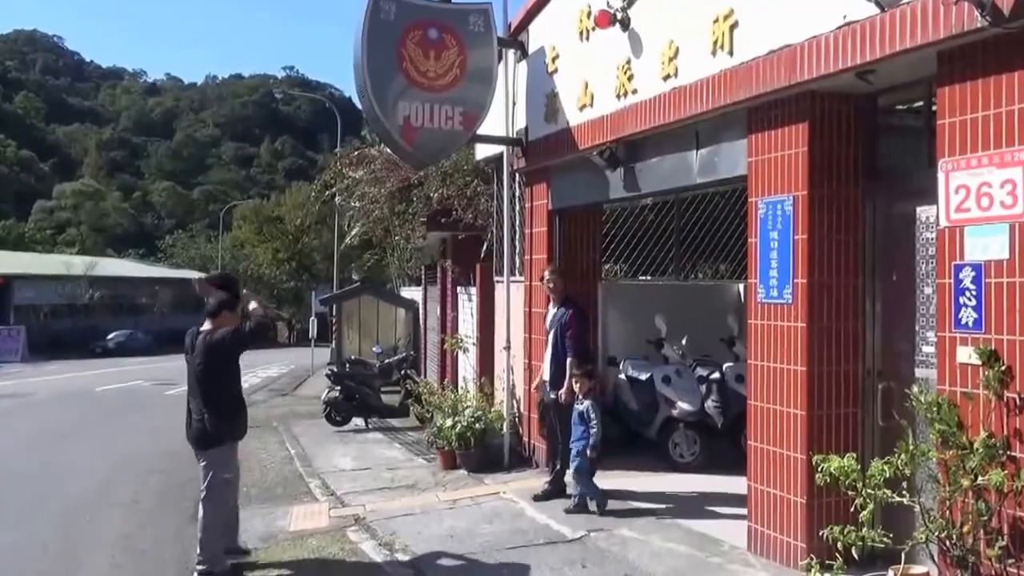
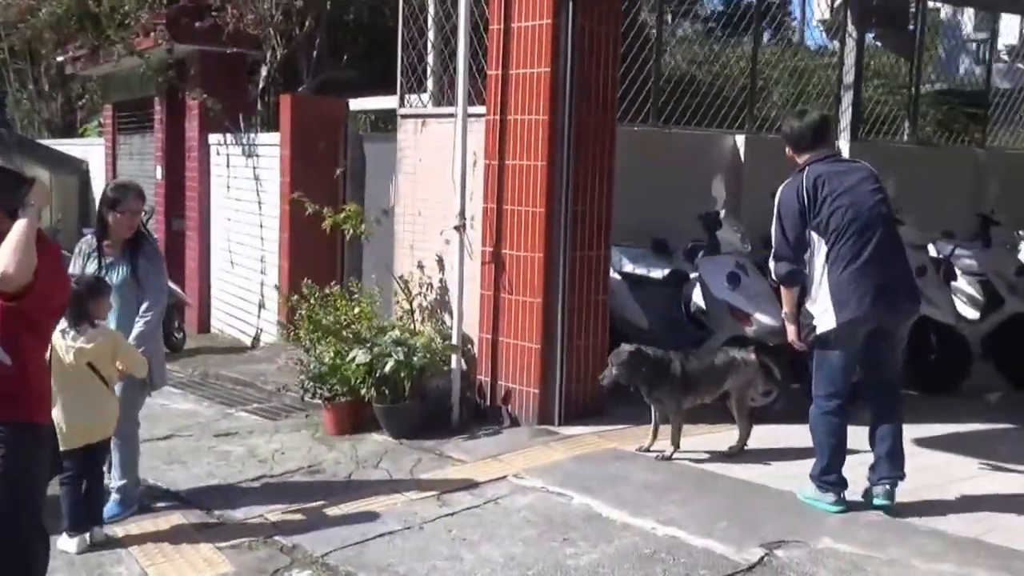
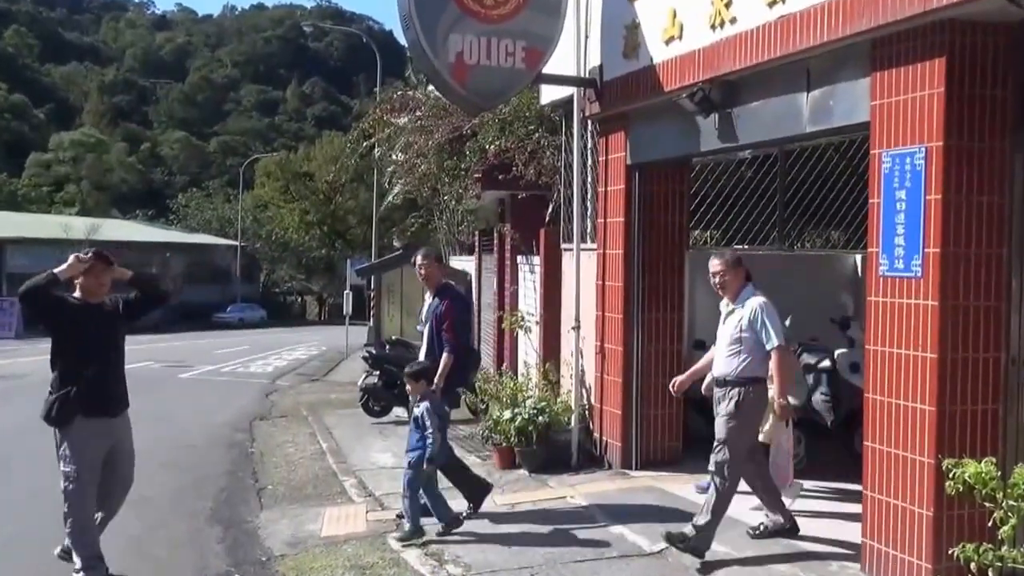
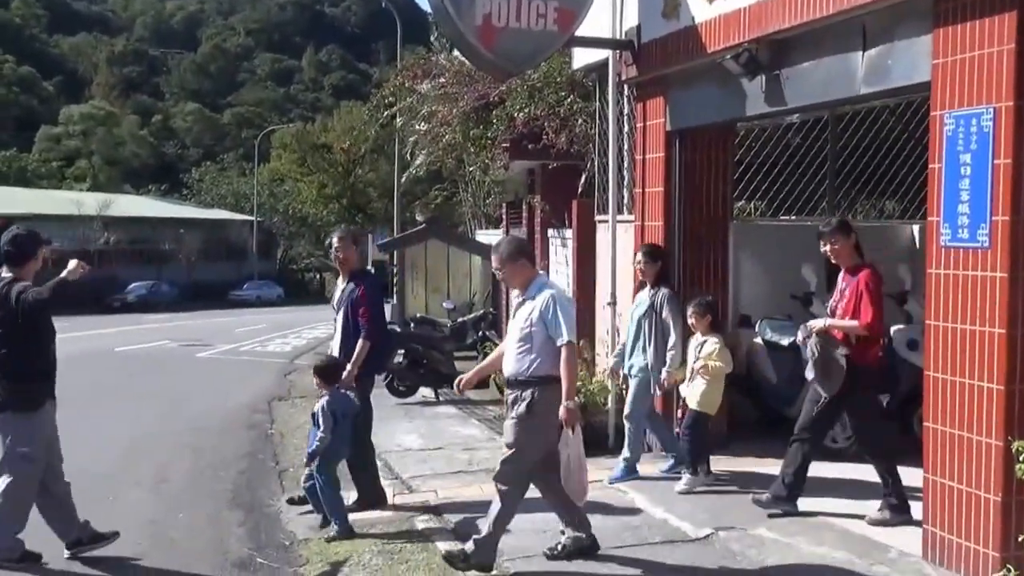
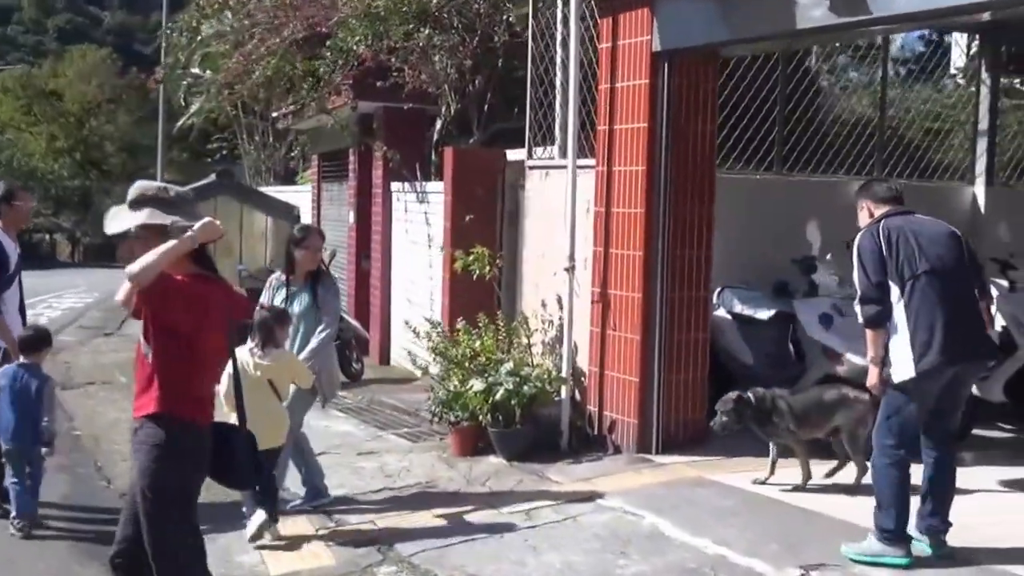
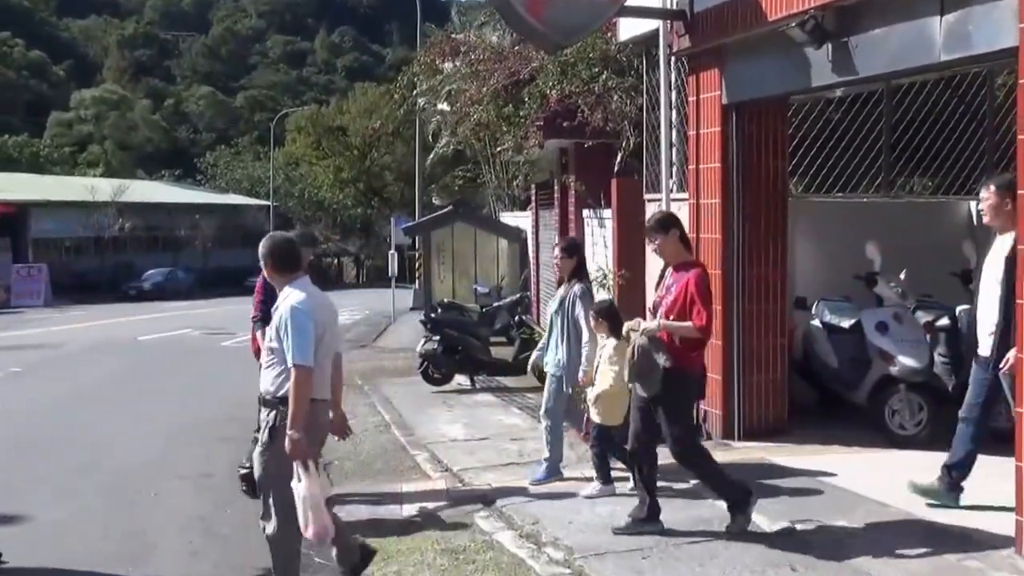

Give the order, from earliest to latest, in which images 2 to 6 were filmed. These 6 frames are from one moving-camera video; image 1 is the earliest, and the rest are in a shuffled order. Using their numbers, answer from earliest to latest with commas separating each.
3, 4, 6, 5, 2
